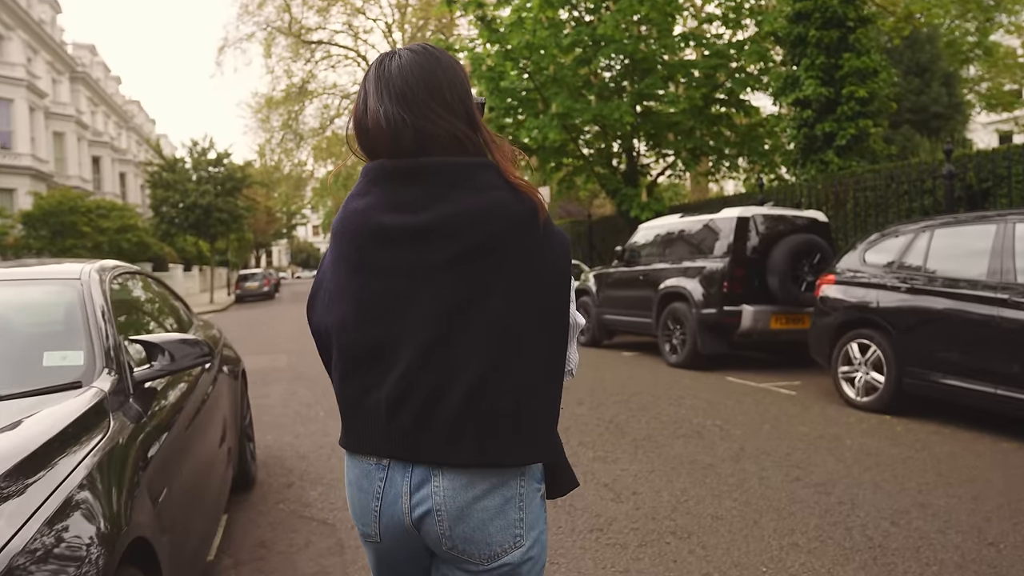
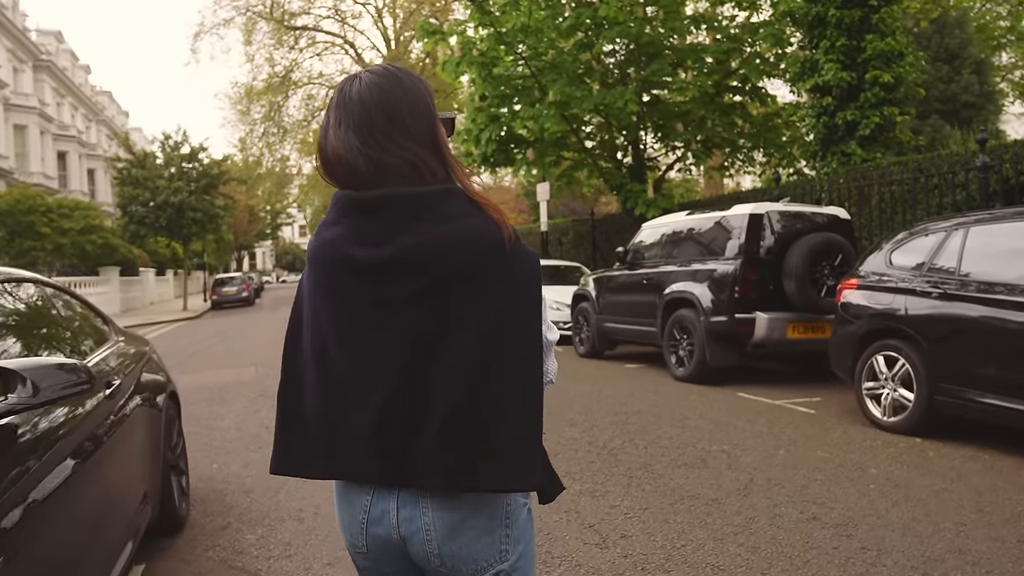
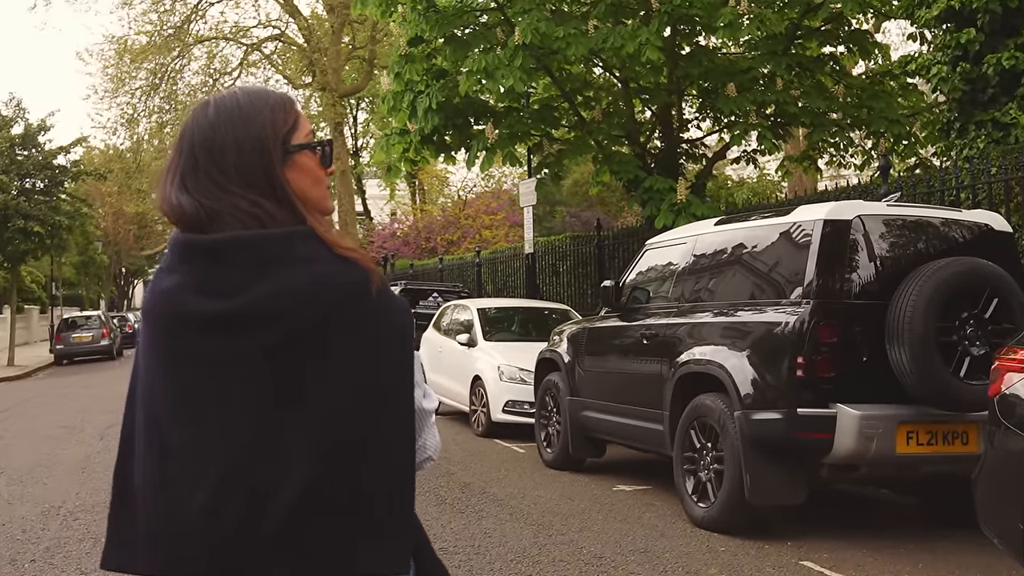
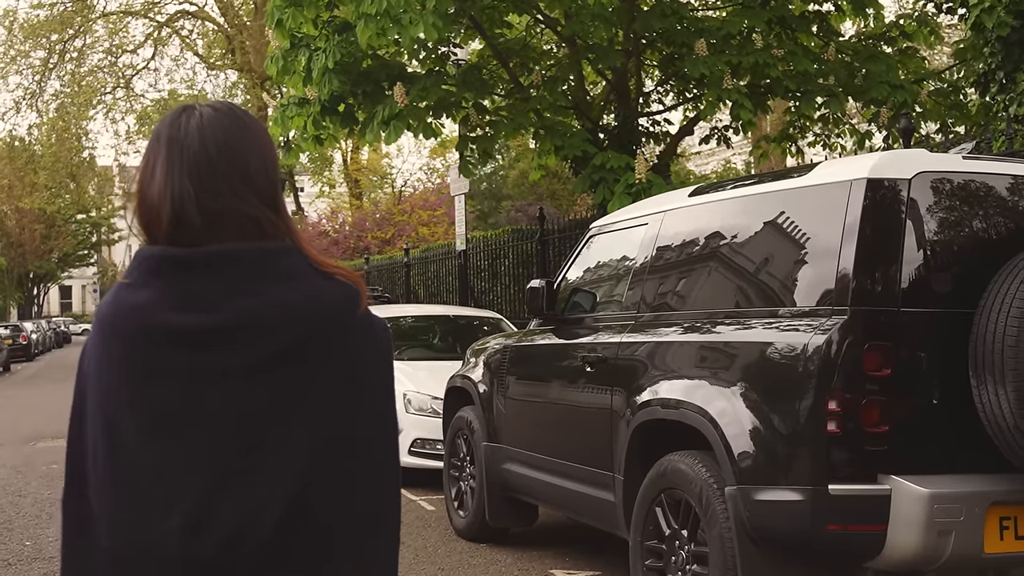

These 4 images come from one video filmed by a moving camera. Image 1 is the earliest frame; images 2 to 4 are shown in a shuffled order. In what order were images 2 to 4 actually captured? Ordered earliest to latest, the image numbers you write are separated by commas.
2, 3, 4
